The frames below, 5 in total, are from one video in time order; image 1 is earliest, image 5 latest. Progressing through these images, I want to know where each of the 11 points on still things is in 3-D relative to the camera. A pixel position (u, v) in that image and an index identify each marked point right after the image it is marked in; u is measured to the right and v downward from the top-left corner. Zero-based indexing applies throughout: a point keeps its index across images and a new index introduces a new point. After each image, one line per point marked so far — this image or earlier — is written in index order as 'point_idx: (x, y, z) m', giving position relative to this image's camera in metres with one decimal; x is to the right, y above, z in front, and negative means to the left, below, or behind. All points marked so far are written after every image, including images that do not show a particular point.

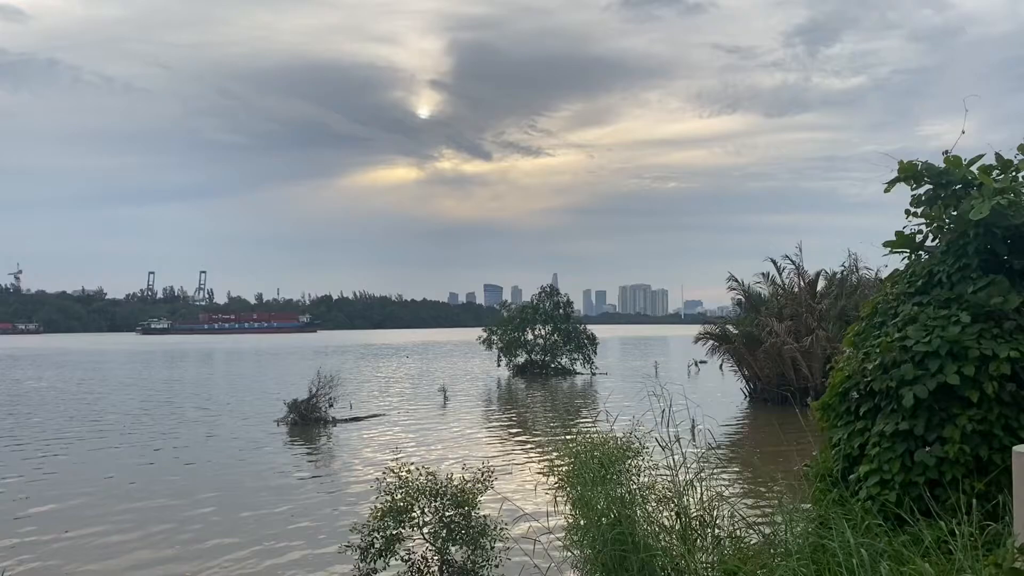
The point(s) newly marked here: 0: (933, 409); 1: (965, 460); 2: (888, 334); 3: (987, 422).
0: (+2.7, -0.8, +5.4) m
1: (+2.8, -1.1, +5.2) m
2: (+2.7, -0.3, +6.0) m
3: (+3.0, -0.8, +5.3) m
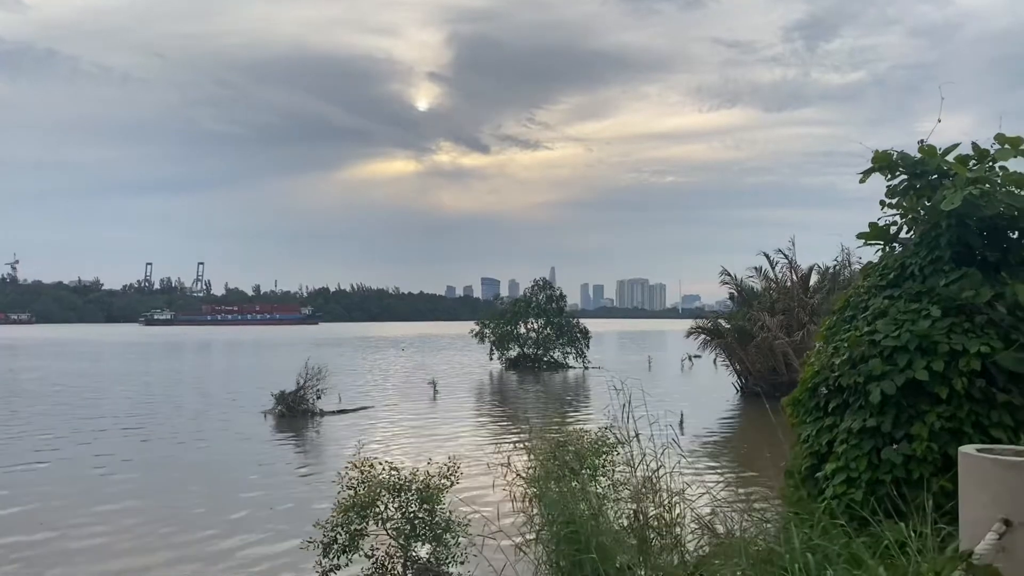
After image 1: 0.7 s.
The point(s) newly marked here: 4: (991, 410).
0: (+2.5, -0.7, +5.3) m
1: (+2.5, -1.0, +5.0) m
2: (+2.4, -0.3, +5.8) m
3: (+2.7, -0.8, +5.1) m
4: (+3.0, -0.8, +5.2) m
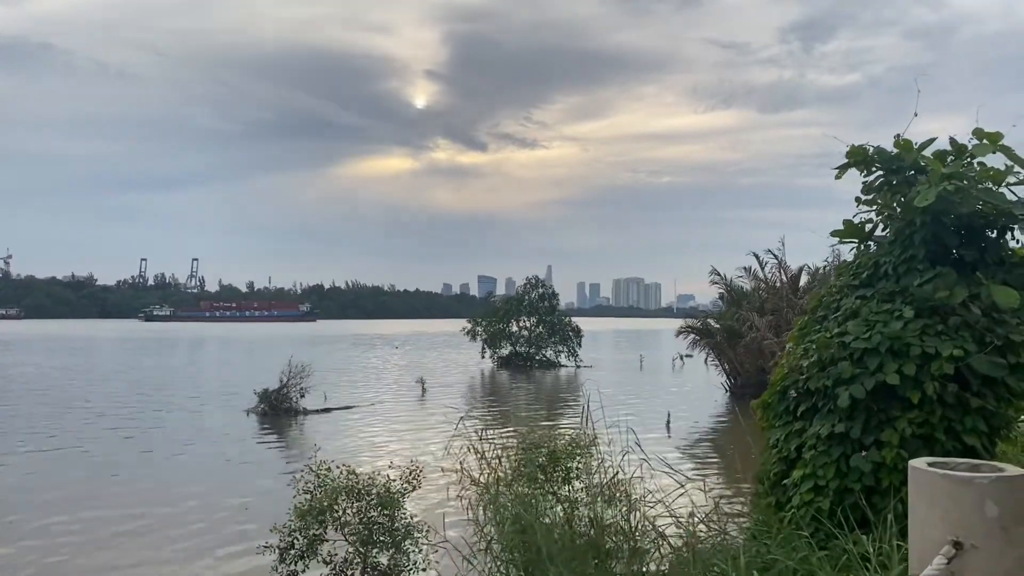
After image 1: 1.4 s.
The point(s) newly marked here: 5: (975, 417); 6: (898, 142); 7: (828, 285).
0: (+2.2, -0.7, +5.0) m
1: (+2.3, -1.0, +4.8) m
2: (+2.1, -0.3, +5.6) m
3: (+2.4, -0.8, +4.9) m
4: (+2.7, -0.8, +5.0) m
5: (+2.8, -0.8, +5.0) m
6: (+2.7, +1.0, +5.9) m
7: (+2.3, 0.0, +6.1) m
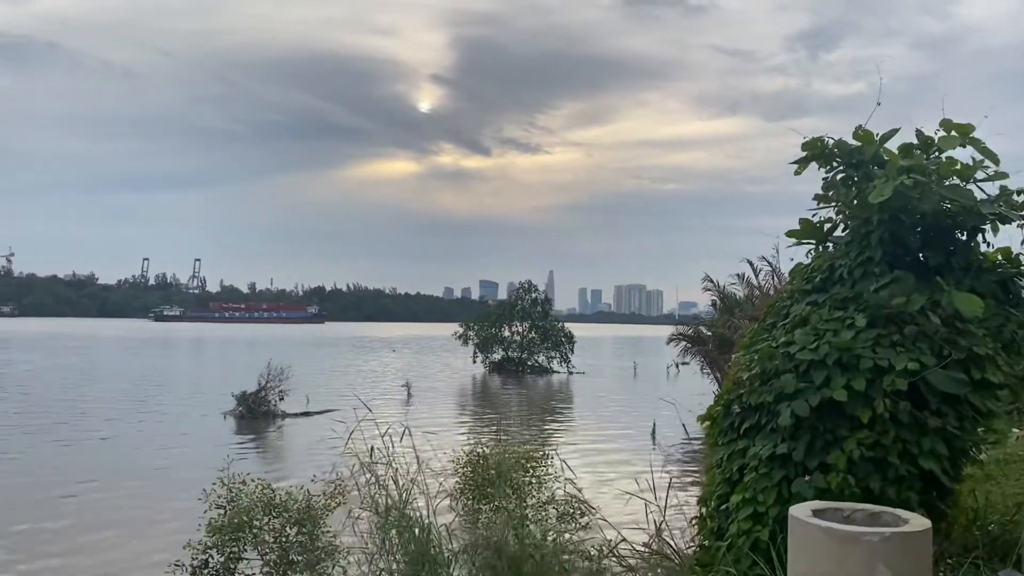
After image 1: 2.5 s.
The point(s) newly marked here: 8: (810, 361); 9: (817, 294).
0: (+1.6, -0.8, +4.5) m
1: (+1.7, -1.1, +4.3) m
2: (+1.6, -0.3, +5.0) m
3: (+1.9, -0.8, +4.4) m
4: (+2.2, -0.8, +4.4) m
5: (+2.2, -0.8, +4.4) m
6: (+2.2, +1.0, +5.4) m
7: (+1.8, 0.0, +5.6) m
8: (+1.6, -0.4, +4.5) m
9: (+1.9, 0.0, +5.1) m
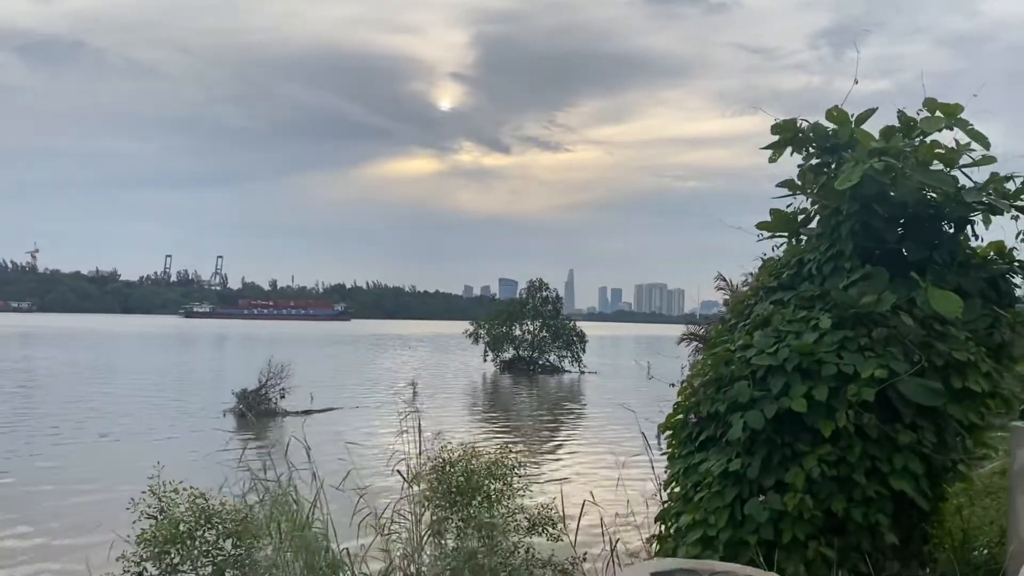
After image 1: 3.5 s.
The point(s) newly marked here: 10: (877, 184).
0: (+1.3, -0.7, +4.0) m
1: (+1.3, -1.0, +3.8) m
2: (+1.2, -0.3, +4.6) m
3: (+1.5, -0.8, +3.9) m
4: (+1.8, -0.8, +3.9) m
5: (+1.9, -0.8, +3.9) m
6: (+1.9, +1.0, +4.9) m
7: (+1.4, 0.0, +5.1) m
8: (+1.3, -0.4, +4.1) m
9: (+1.5, 0.0, +4.6) m
10: (+1.9, +0.5, +4.2) m
